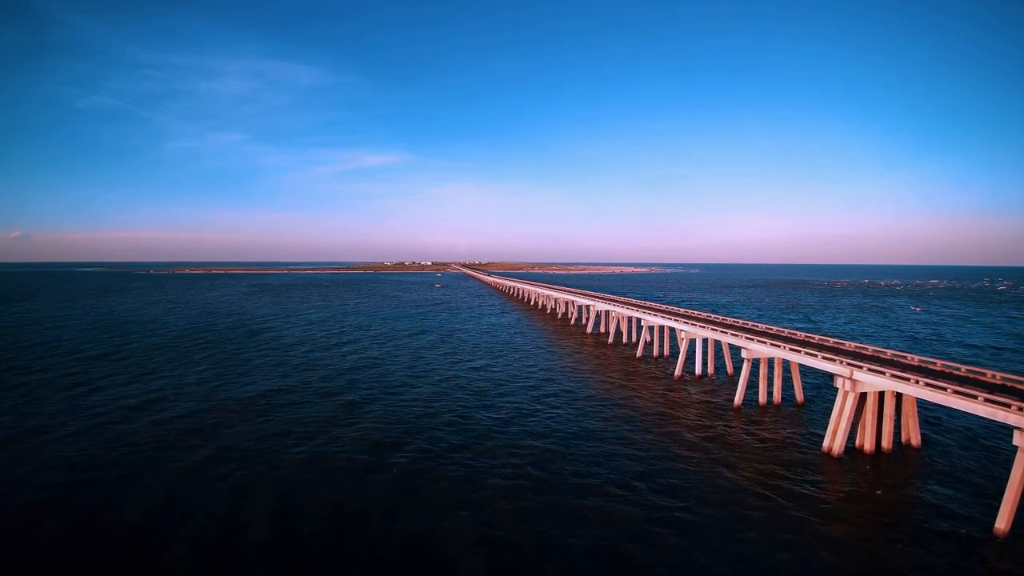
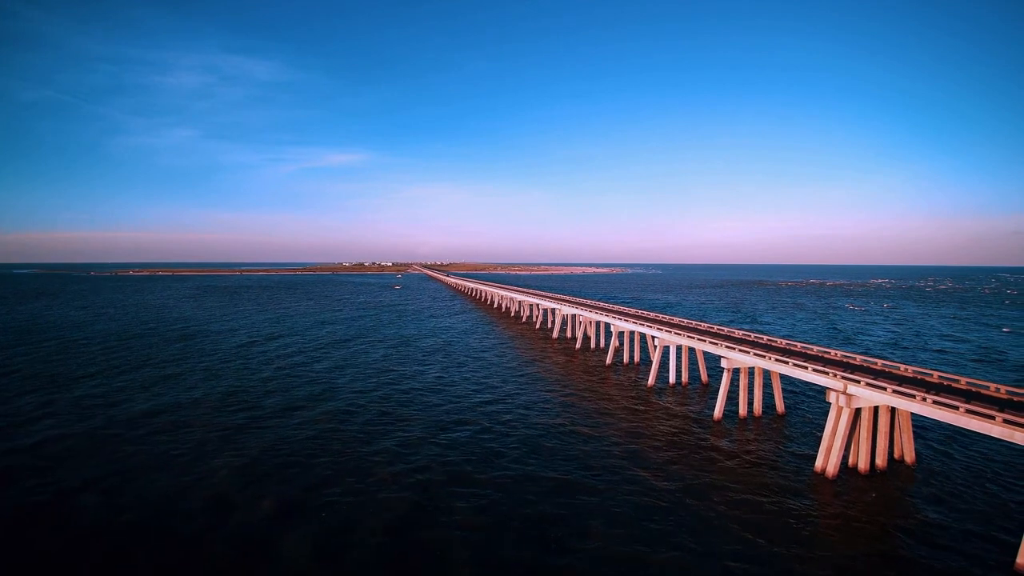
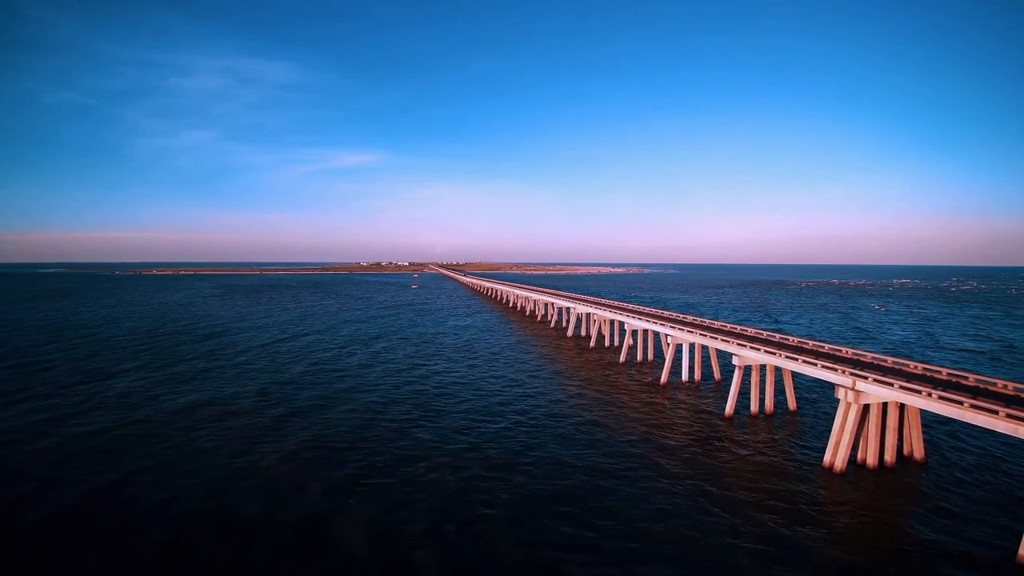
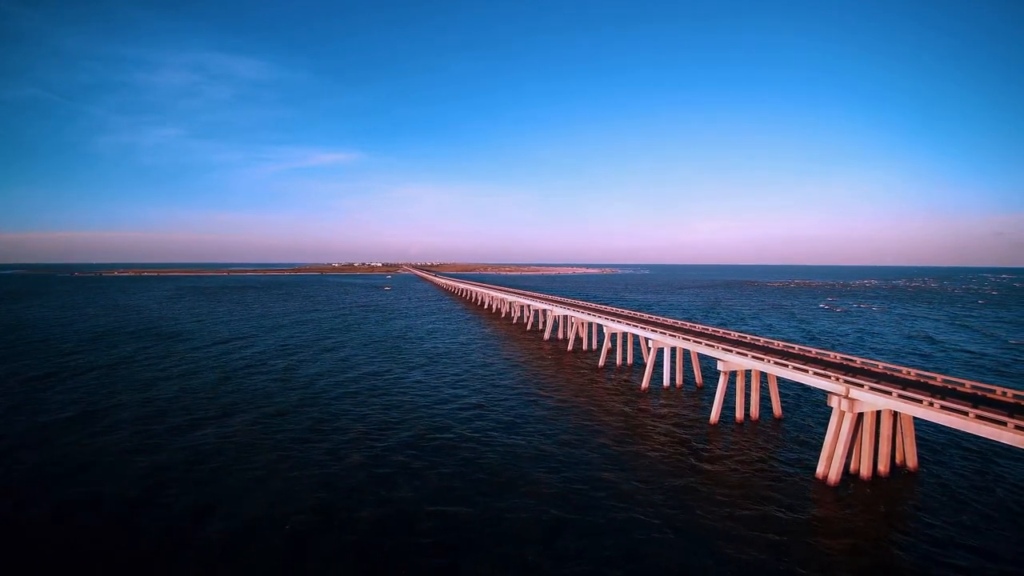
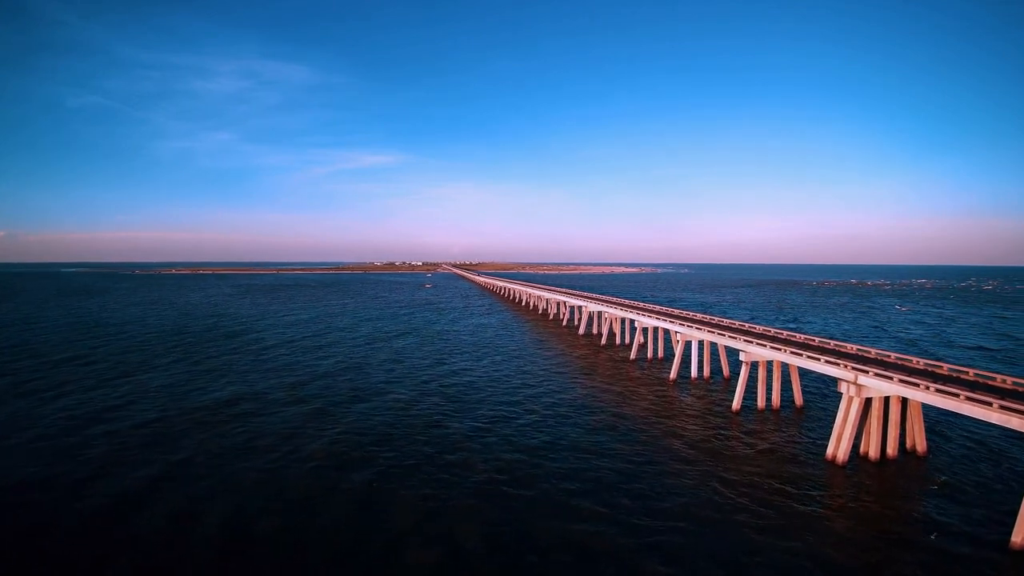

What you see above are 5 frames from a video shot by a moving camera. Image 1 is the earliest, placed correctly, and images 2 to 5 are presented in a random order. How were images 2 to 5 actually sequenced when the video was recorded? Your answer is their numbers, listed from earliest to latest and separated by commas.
5, 3, 2, 4
